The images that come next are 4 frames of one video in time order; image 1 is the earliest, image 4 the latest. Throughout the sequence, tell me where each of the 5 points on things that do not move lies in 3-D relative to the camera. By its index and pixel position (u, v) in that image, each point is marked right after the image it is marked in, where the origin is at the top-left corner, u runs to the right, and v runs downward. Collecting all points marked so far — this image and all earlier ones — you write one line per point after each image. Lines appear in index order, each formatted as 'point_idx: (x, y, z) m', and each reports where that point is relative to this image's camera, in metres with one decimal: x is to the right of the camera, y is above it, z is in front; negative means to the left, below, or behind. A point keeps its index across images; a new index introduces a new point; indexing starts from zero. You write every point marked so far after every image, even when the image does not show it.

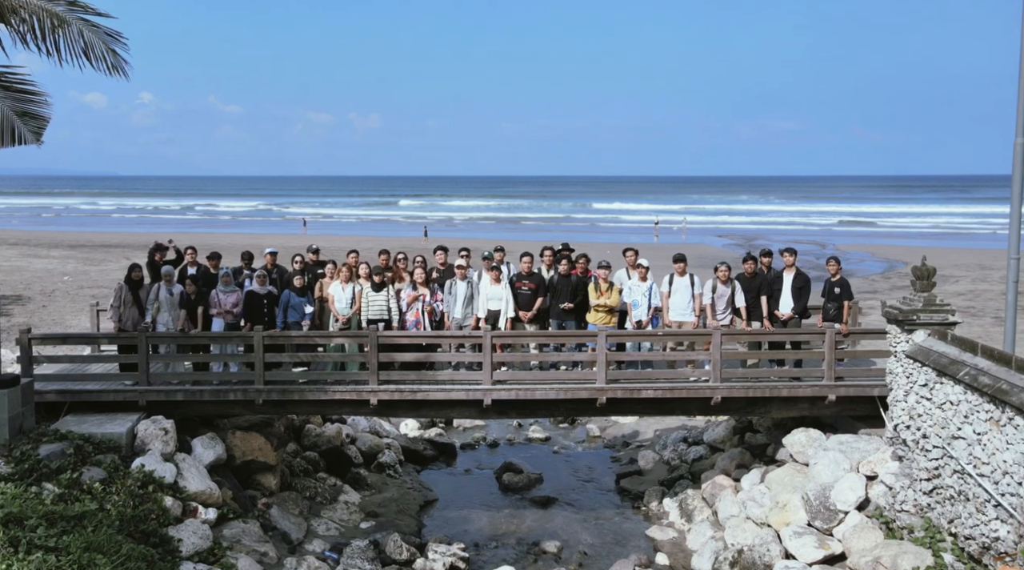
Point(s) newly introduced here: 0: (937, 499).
0: (+4.0, -2.0, +8.9) m
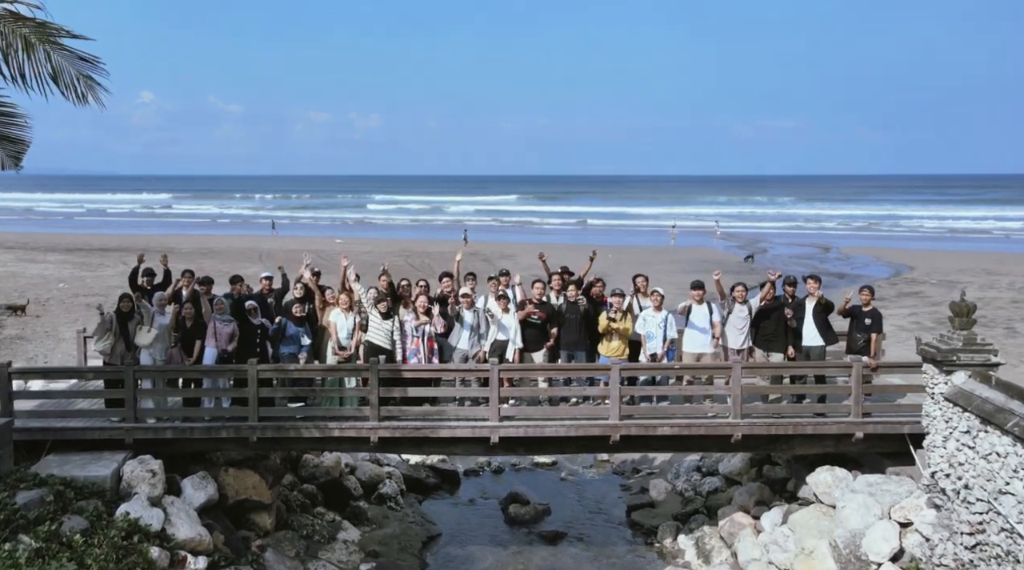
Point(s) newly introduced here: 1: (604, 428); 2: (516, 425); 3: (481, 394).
0: (+4.0, -2.3, +8.3) m
1: (+1.0, -1.6, +10.8) m
2: (+0.1, -1.6, +10.8) m
3: (-0.3, -1.2, +10.9) m
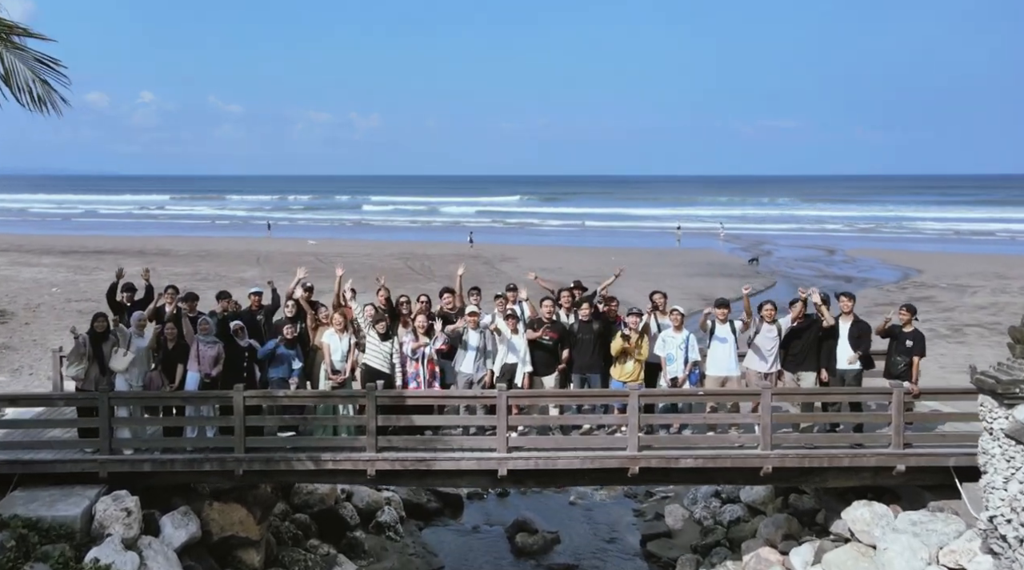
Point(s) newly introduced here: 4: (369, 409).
0: (+4.1, -2.5, +7.4) m
1: (+1.1, -1.8, +9.9) m
2: (+0.2, -1.8, +9.9) m
3: (-0.3, -1.4, +10.0) m
4: (-1.5, -1.3, +9.9) m
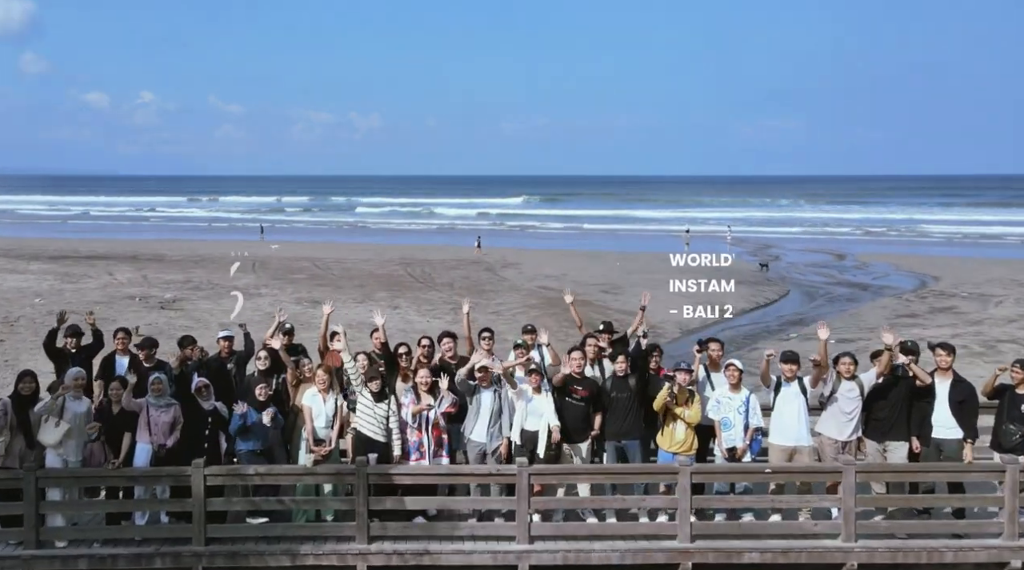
0: (+4.3, -3.0, +5.5) m
1: (+1.3, -2.2, +8.0) m
2: (+0.3, -2.2, +8.1) m
3: (-0.1, -1.9, +8.1) m
4: (-1.3, -1.7, +8.0) m
